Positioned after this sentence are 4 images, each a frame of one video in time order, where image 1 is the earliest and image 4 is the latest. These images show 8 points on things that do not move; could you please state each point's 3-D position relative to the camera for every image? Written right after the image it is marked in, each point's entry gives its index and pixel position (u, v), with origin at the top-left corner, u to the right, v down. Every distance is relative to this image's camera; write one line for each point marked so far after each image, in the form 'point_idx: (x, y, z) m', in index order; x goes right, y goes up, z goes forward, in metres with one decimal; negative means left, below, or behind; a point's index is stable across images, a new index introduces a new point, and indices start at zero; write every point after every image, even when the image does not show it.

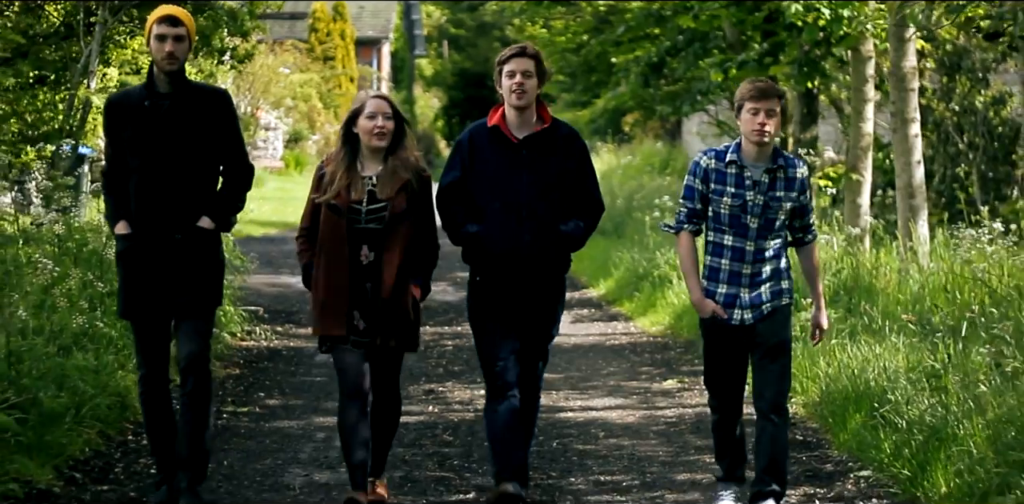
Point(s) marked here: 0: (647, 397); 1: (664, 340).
0: (+0.8, -0.8, +10.3) m
1: (+1.1, -0.6, +12.8) m
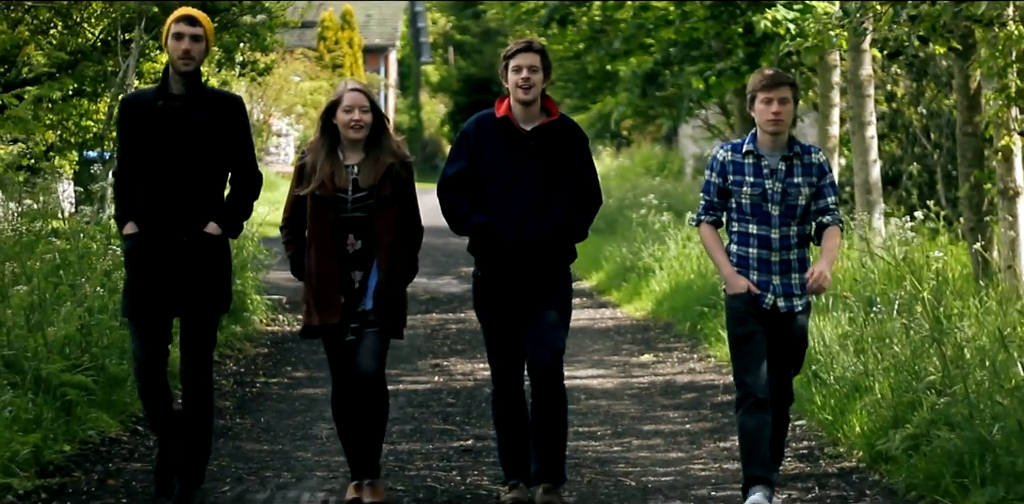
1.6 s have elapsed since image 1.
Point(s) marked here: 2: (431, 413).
0: (+0.8, -0.8, +11.7) m
1: (+1.1, -0.6, +14.3) m
2: (-0.5, -0.9, +10.0) m
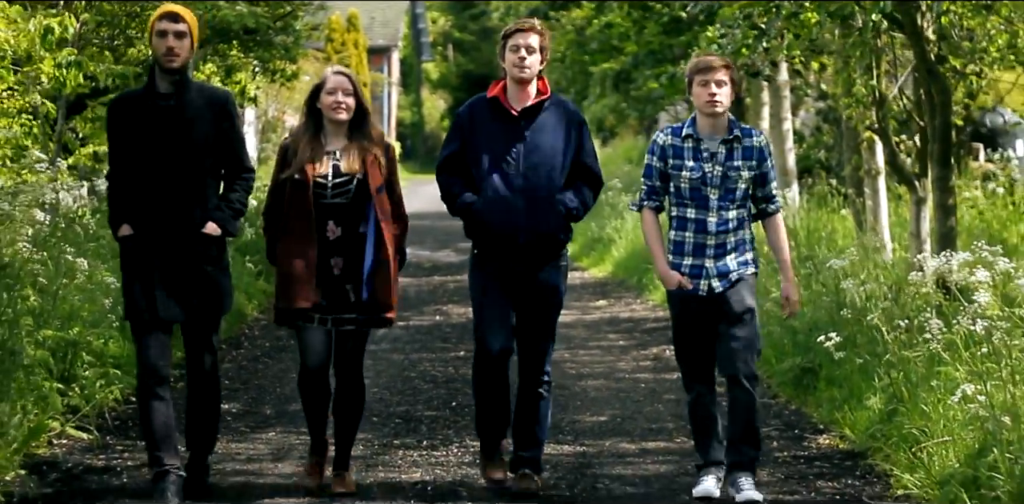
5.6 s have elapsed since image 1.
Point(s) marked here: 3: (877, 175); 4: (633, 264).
0: (+0.6, -0.5, +15.2) m
1: (+0.9, -0.3, +17.8) m
2: (-0.6, -0.7, +13.5) m
3: (+3.0, +0.6, +14.7) m
4: (+1.2, -0.1, +17.6) m
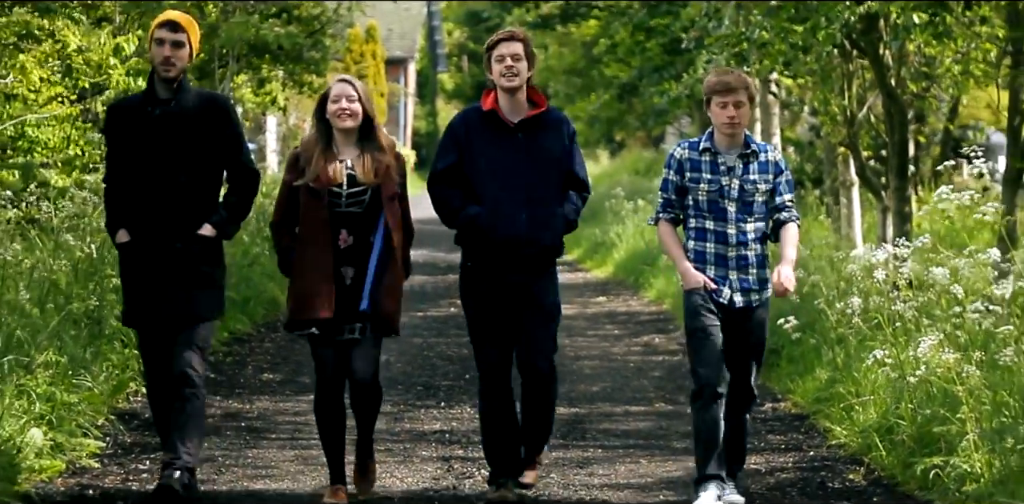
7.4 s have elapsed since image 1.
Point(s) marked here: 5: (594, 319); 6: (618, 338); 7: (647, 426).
0: (+0.7, -0.5, +16.8) m
1: (+1.0, -0.3, +19.4) m
2: (-0.5, -0.6, +15.1) m
3: (+3.1, +0.6, +16.3) m
4: (+1.3, -0.1, +19.1) m
5: (+0.7, -0.6, +15.4) m
6: (+0.8, -0.7, +14.1) m
7: (+0.7, -0.9, +9.6) m
